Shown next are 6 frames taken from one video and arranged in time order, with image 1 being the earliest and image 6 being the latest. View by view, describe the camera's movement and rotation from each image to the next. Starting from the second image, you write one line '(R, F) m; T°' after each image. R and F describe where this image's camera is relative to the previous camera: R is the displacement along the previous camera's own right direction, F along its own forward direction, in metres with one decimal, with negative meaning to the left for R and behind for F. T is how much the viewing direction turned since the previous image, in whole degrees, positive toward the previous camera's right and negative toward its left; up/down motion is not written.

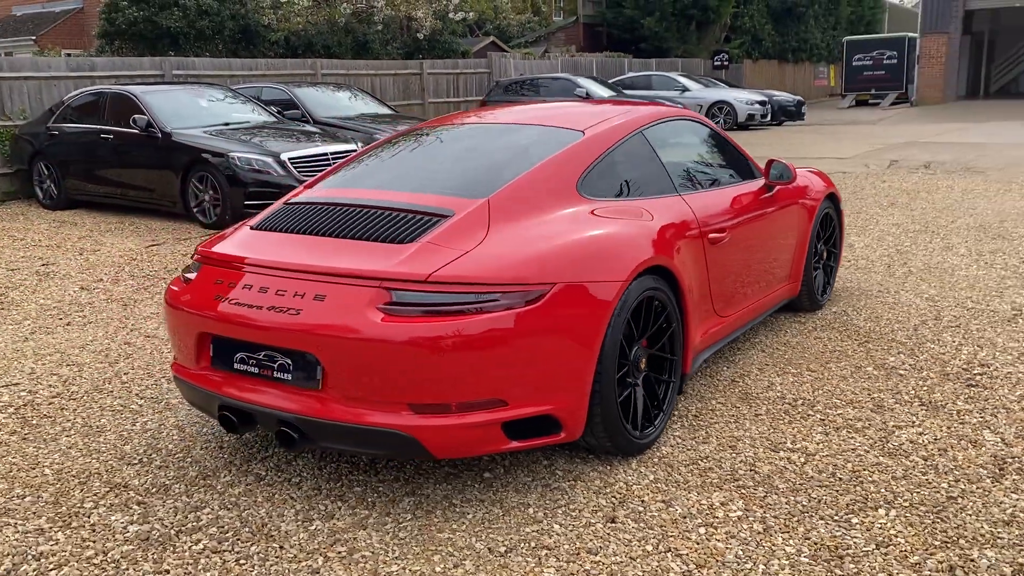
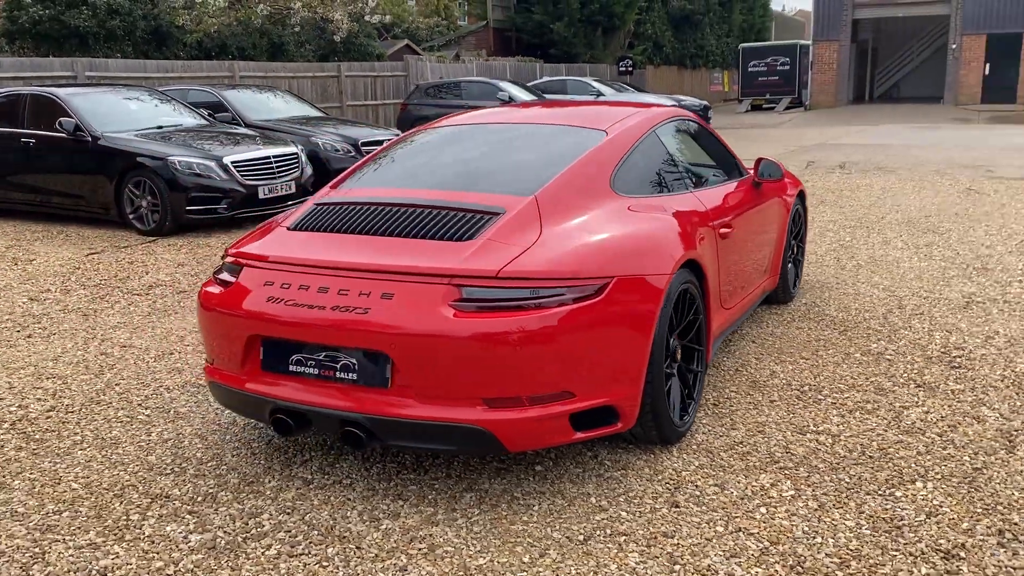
(-0.5, 0.0) m; +6°
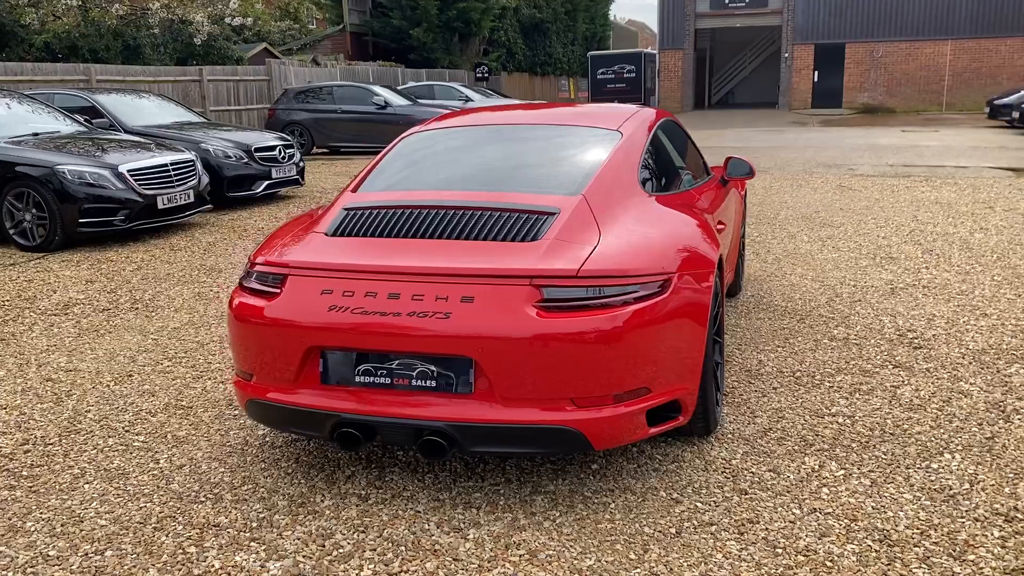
(-0.7, +0.1) m; +10°
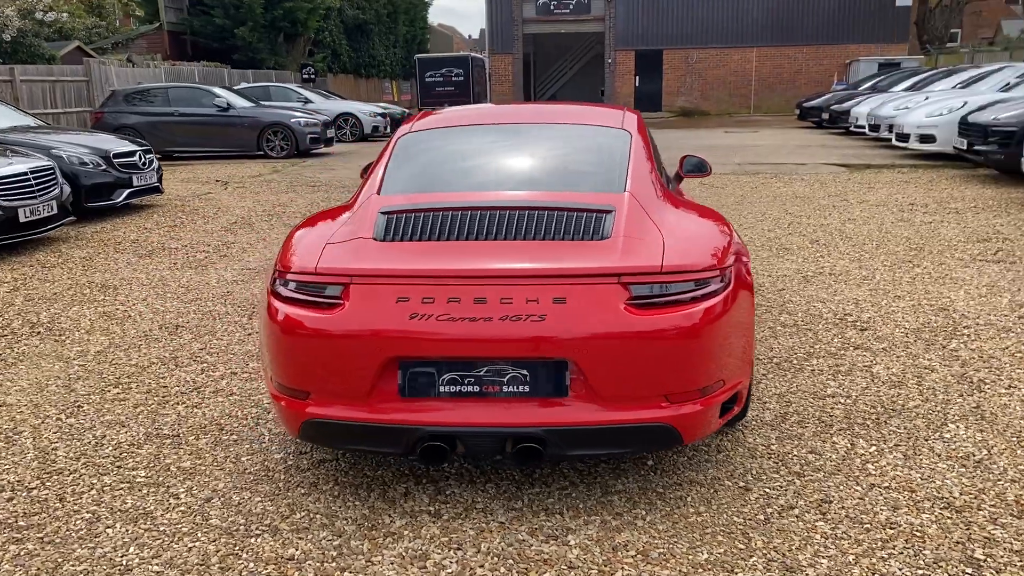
(-0.8, +0.1) m; +12°
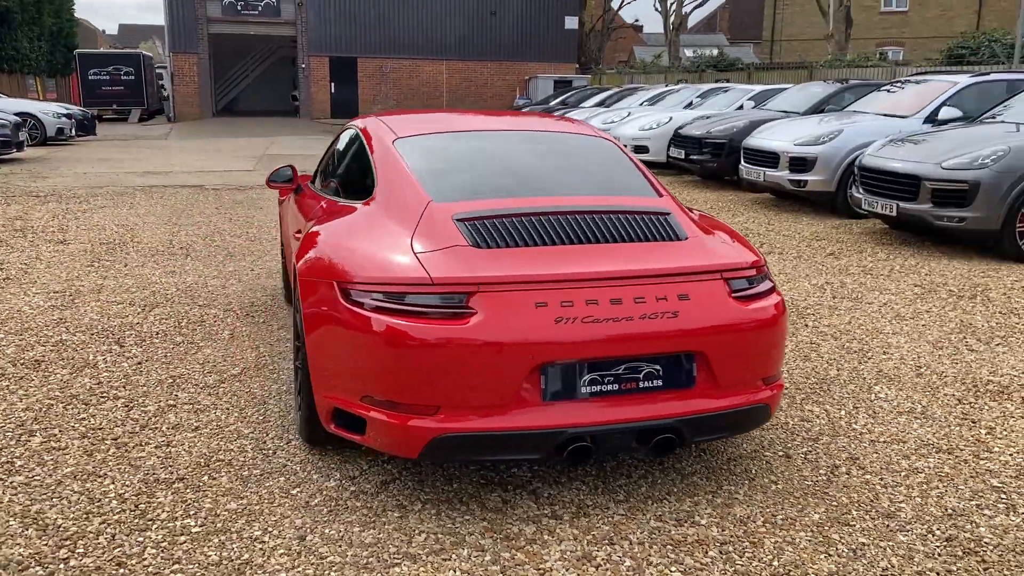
(-1.4, +0.2) m; +21°
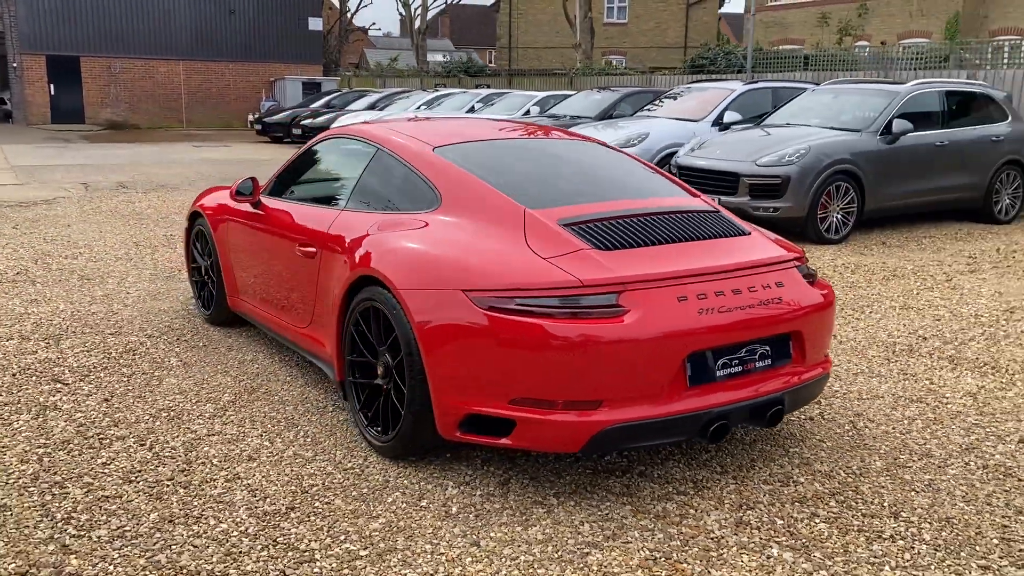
(-1.3, +0.1) m; +17°
